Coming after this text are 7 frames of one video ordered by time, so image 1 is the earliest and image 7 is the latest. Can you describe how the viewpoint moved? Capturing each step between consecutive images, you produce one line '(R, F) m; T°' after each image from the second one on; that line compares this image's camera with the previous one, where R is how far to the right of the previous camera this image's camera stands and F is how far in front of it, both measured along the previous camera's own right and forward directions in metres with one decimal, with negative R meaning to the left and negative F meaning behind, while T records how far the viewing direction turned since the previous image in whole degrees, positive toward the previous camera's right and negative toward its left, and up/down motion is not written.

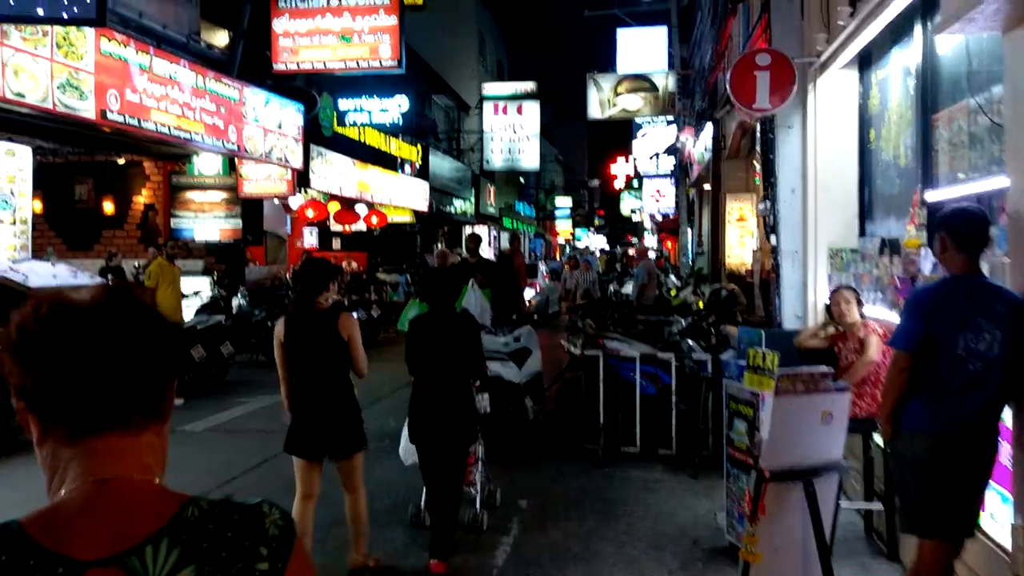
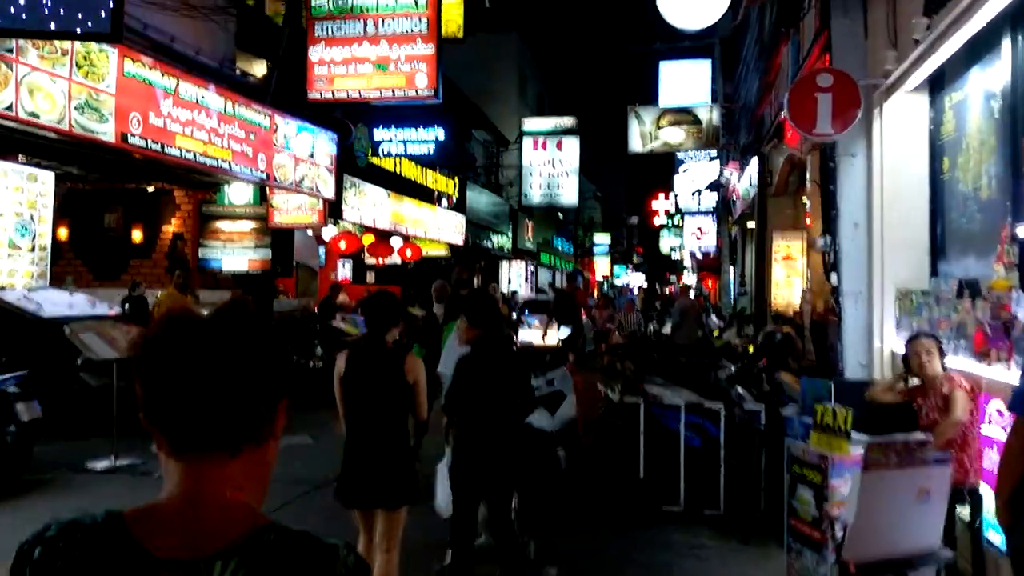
(0.0, +0.6) m; -2°
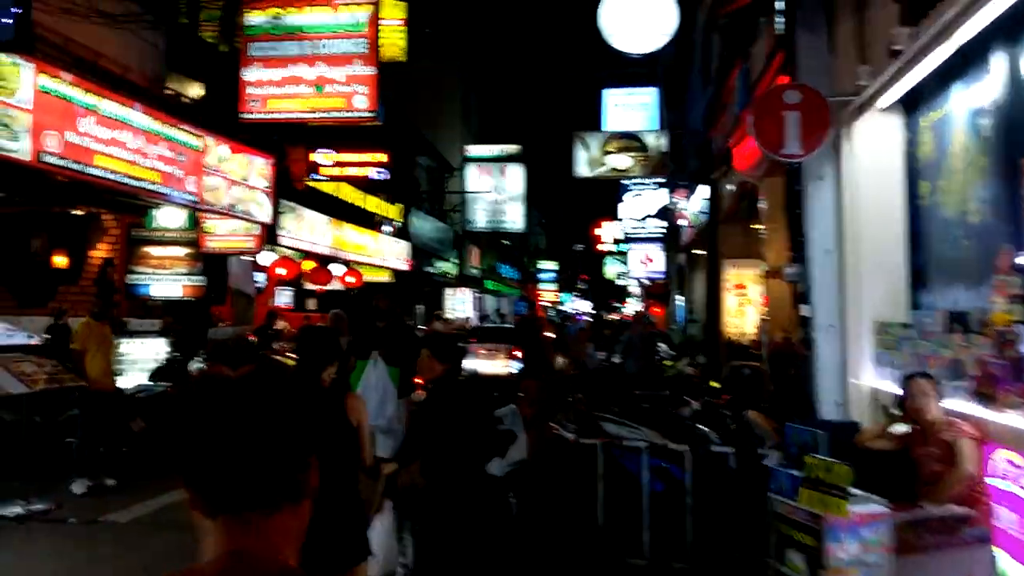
(0.0, +0.6) m; +4°
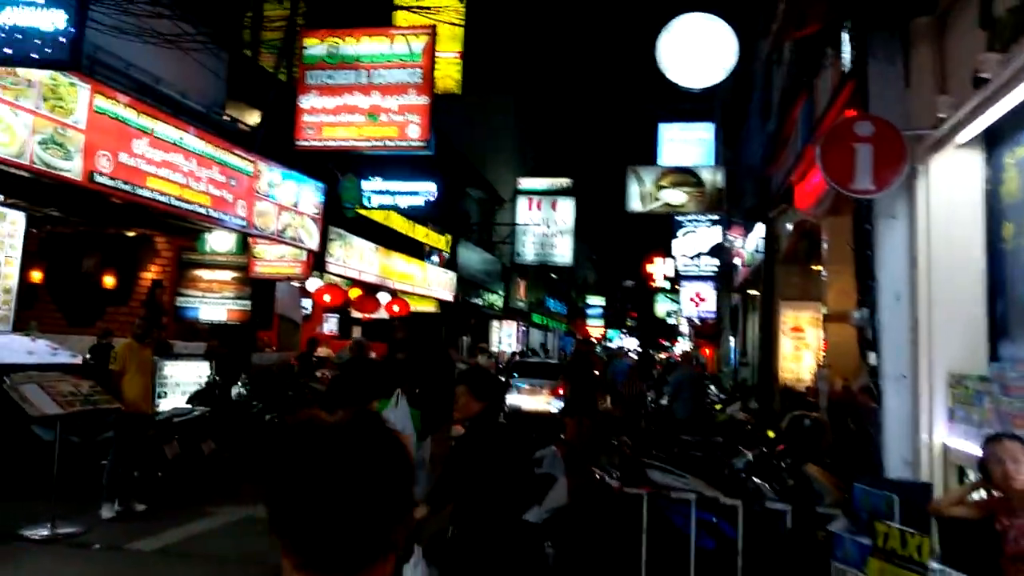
(0.0, +0.3) m; -3°
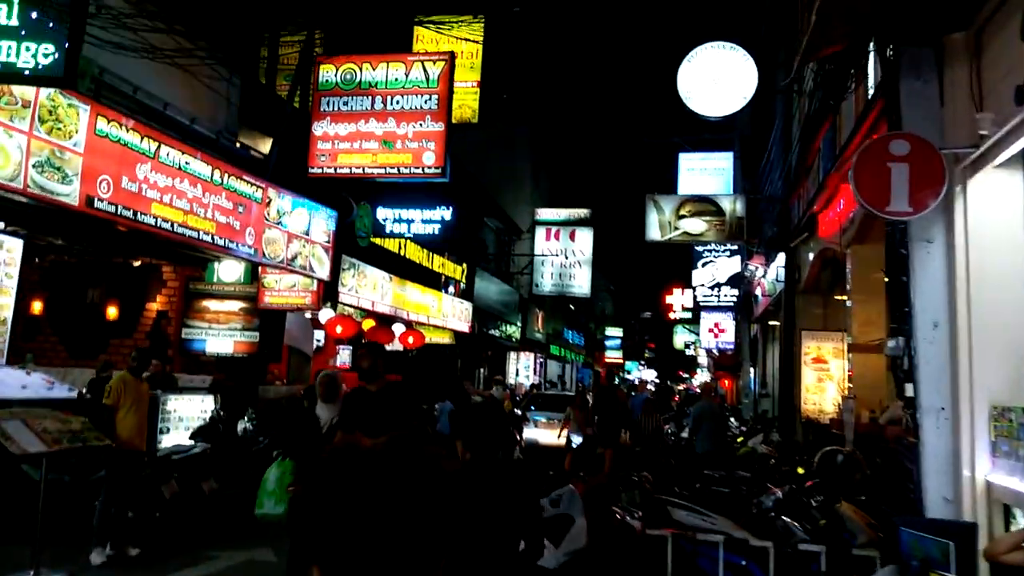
(0.0, +0.3) m; -1°
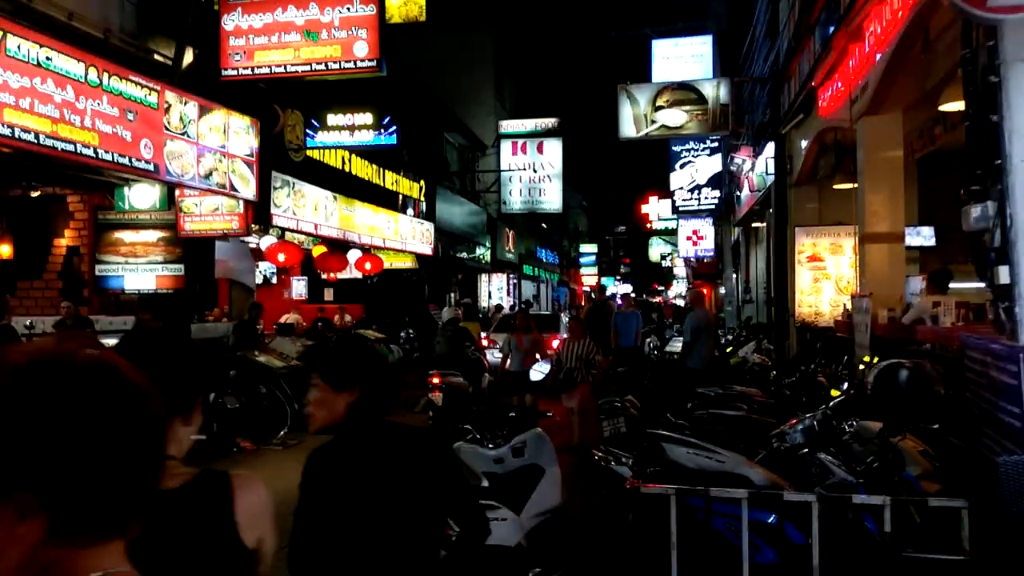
(+0.2, +1.7) m; +1°
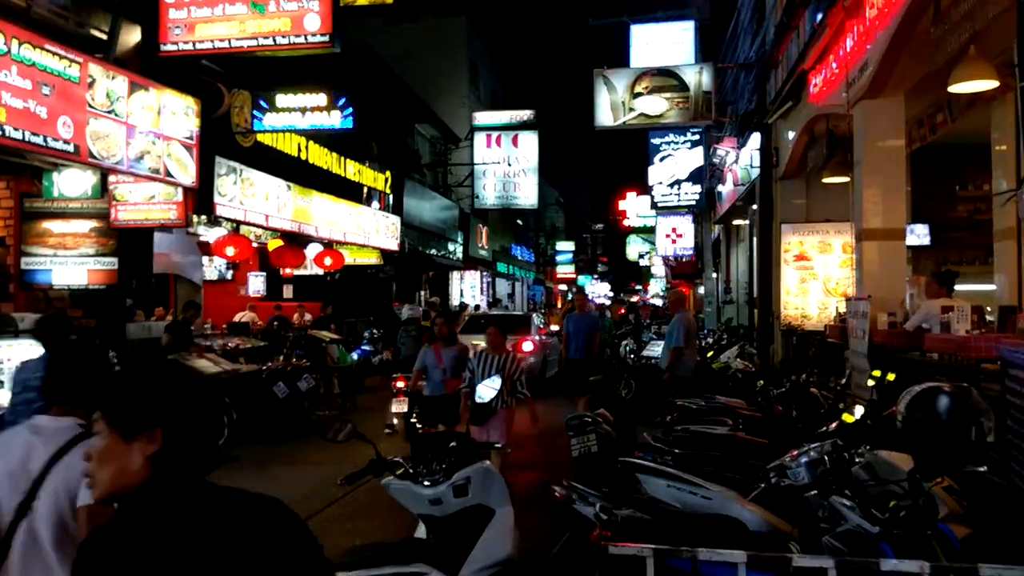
(+0.2, +0.9) m; +1°
